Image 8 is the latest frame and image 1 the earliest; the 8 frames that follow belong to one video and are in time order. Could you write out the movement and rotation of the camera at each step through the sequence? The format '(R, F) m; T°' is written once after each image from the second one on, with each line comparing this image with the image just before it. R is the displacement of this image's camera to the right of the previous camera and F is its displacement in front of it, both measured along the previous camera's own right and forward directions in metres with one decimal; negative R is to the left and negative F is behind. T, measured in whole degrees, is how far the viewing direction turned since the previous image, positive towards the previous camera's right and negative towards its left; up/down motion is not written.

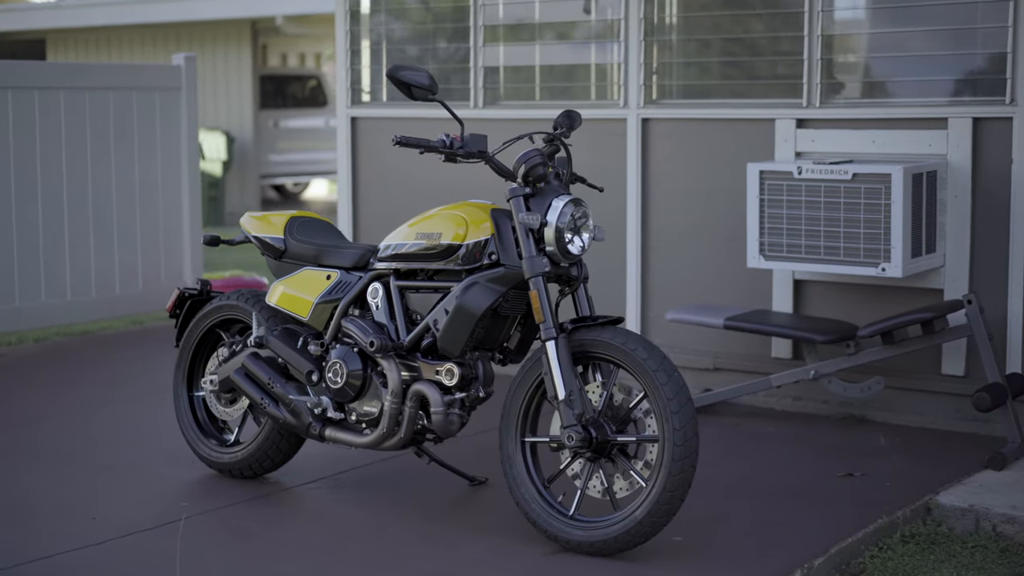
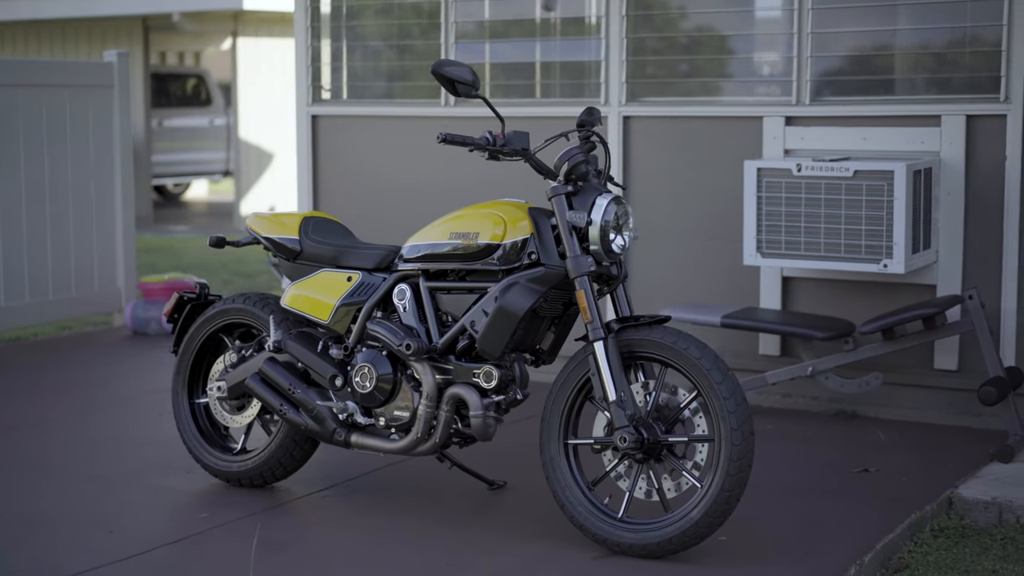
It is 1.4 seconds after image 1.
(-0.4, +0.1) m; +4°
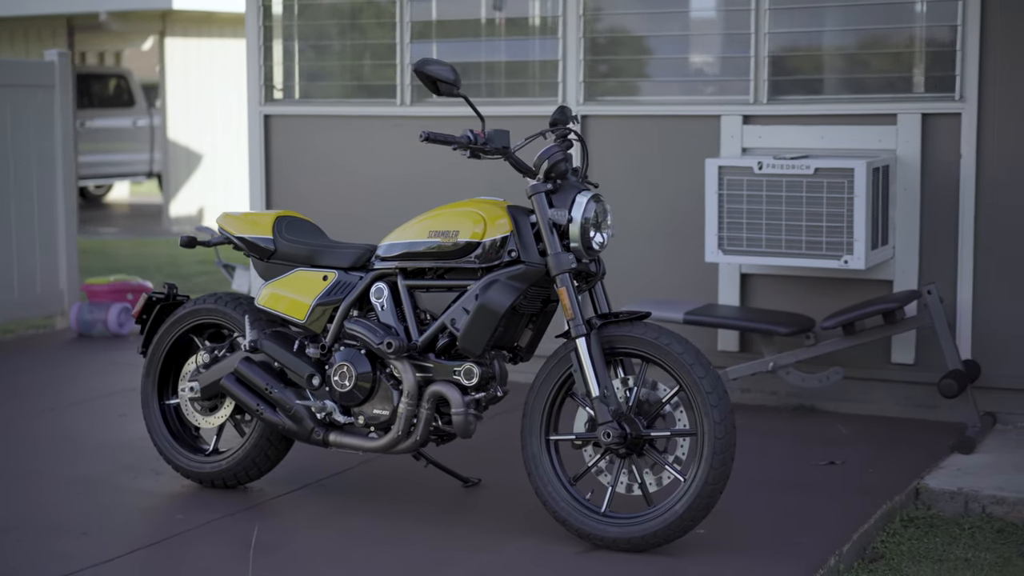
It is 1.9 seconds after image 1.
(-0.1, 0.0) m; +3°
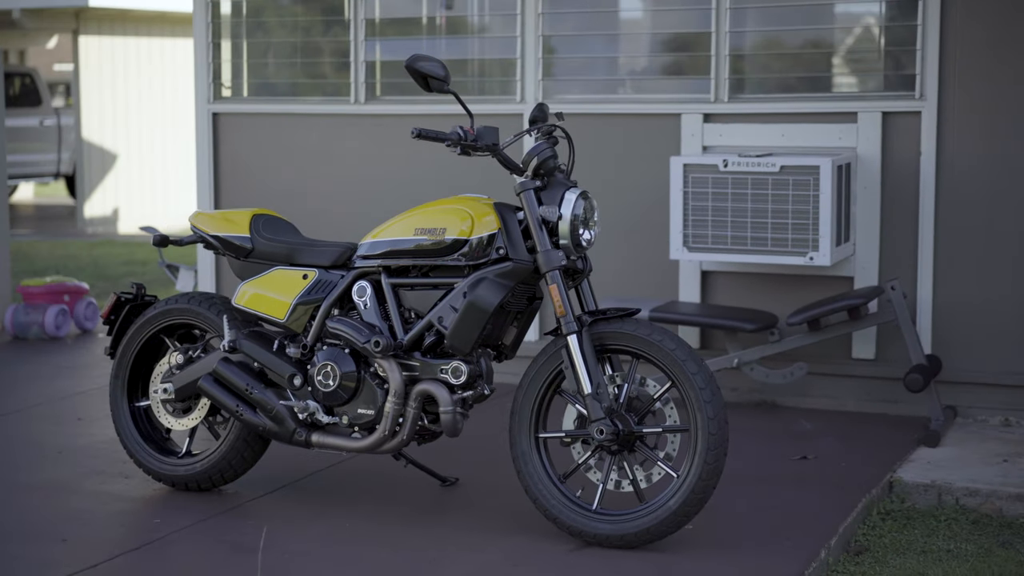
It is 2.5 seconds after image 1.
(-0.2, 0.0) m; +4°
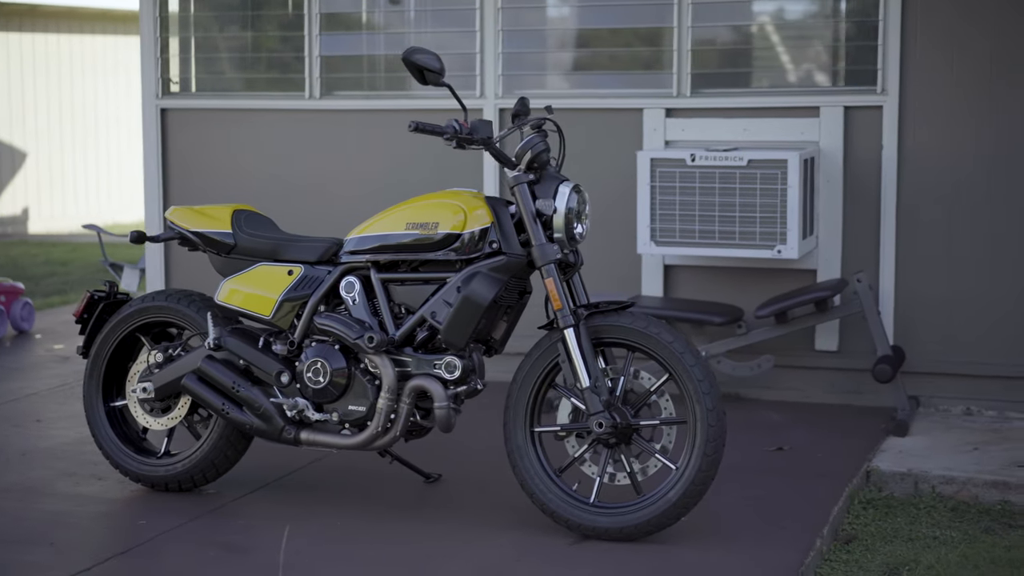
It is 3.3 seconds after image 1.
(-0.2, 0.0) m; +4°
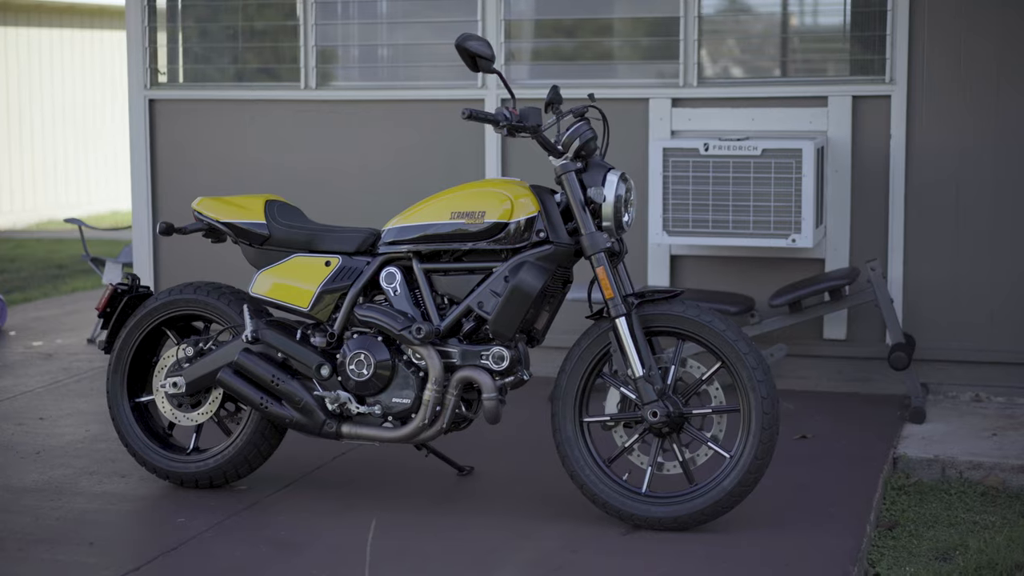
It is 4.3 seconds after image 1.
(-0.3, 0.0) m; +2°
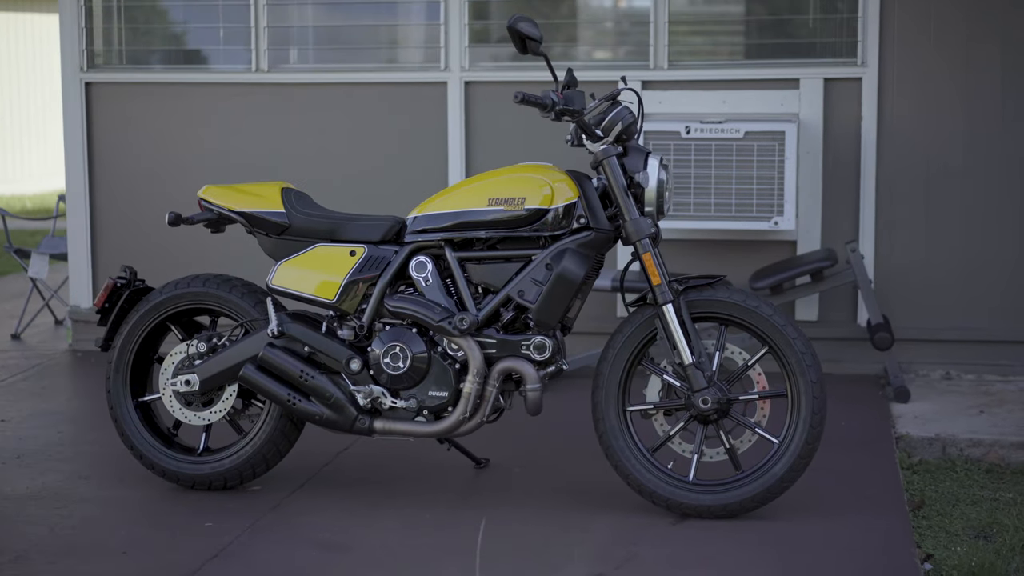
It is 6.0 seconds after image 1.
(-0.5, +0.1) m; +6°
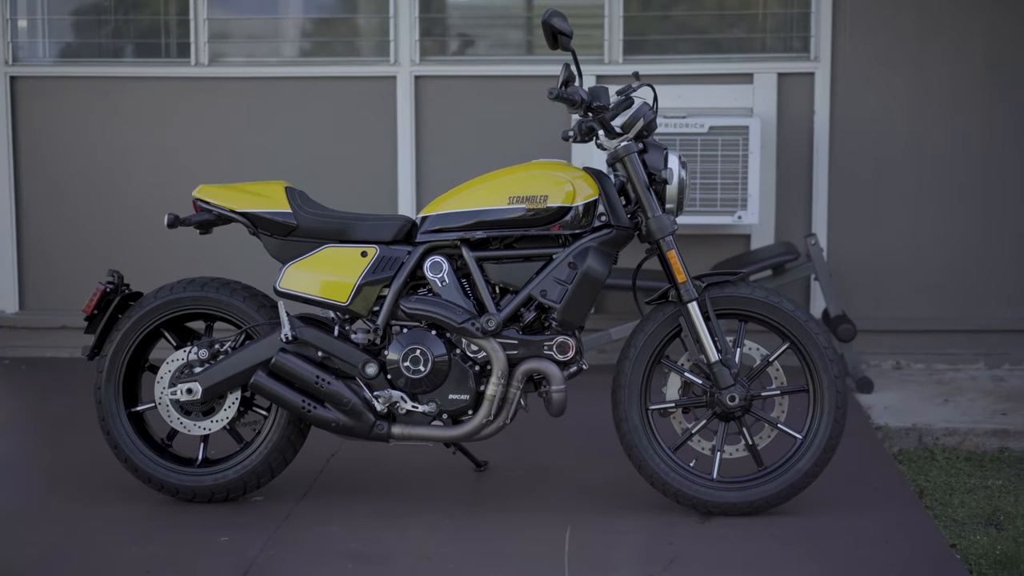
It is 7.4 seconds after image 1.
(-0.4, +0.1) m; +6°
